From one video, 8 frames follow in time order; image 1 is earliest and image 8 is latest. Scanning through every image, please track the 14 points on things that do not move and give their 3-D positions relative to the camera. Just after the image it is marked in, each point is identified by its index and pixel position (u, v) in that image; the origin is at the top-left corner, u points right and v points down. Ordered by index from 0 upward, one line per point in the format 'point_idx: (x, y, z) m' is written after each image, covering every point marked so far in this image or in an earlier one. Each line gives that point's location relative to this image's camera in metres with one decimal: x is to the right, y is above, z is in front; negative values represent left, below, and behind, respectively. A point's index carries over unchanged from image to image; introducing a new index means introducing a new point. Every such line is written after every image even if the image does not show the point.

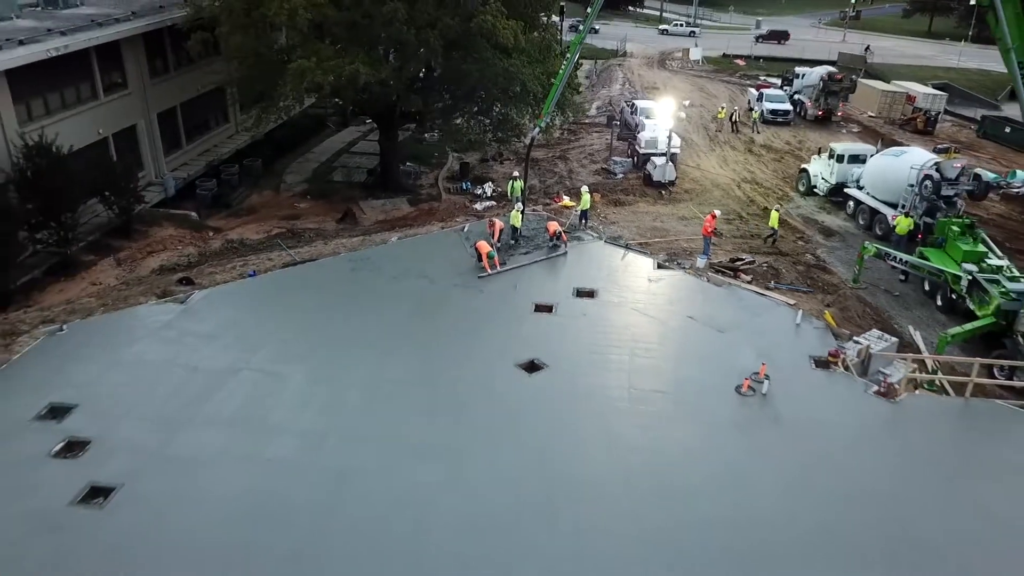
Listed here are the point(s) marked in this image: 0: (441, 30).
0: (-1.5, +5.5, +18.1) m
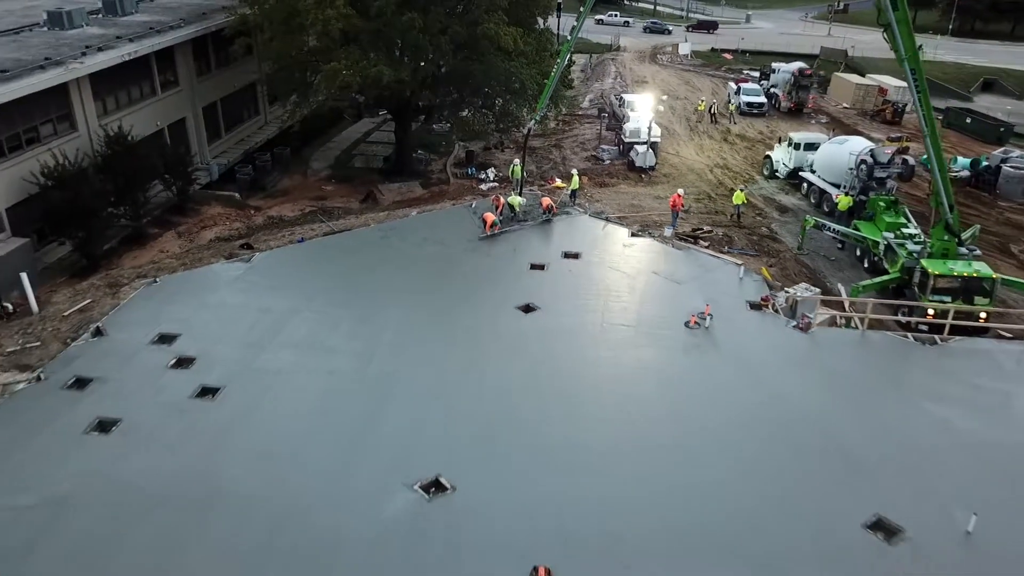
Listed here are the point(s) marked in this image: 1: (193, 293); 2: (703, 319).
0: (-1.5, +6.3, +20.9) m
1: (-5.2, 0.0, +13.7) m
2: (+3.0, -0.5, +13.1) m
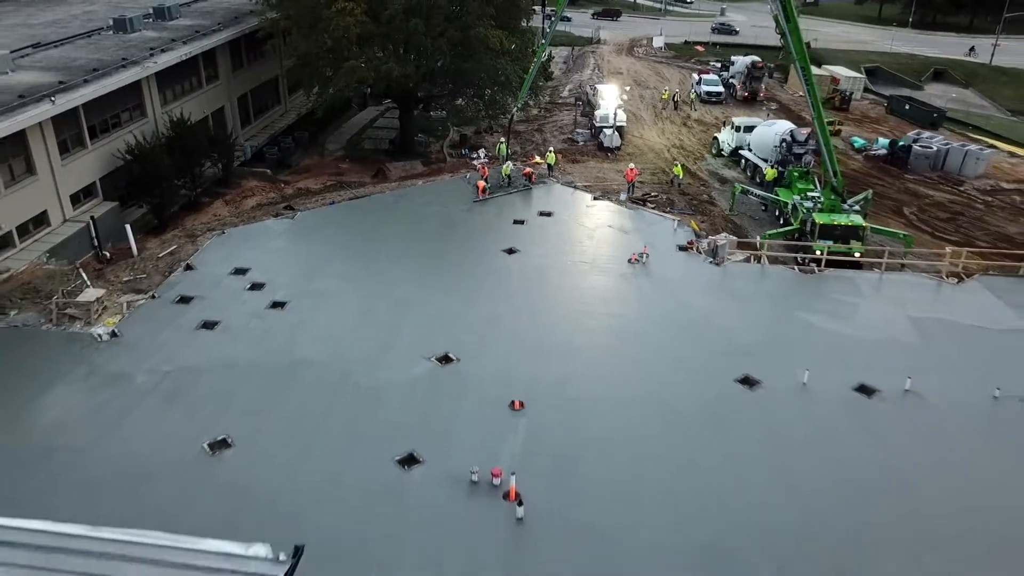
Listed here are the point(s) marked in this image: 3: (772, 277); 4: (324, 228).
0: (-1.9, +7.5, +25.0) m
1: (-5.5, +1.0, +17.8) m
2: (+2.7, +0.7, +17.3) m
3: (+5.3, +0.3, +16.9) m
4: (-4.3, +1.4, +18.7) m
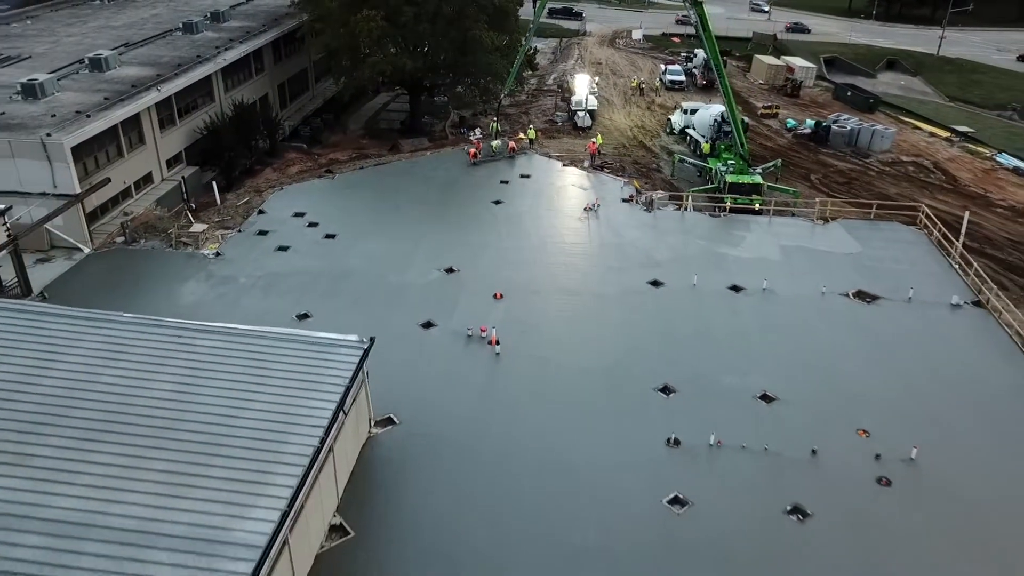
0: (-2.3, +9.3, +30.9) m
1: (-5.9, +2.7, +23.8) m
2: (+2.3, +2.3, +23.4) m
3: (+4.9, +1.9, +22.9) m
4: (-4.6, +3.0, +24.7) m
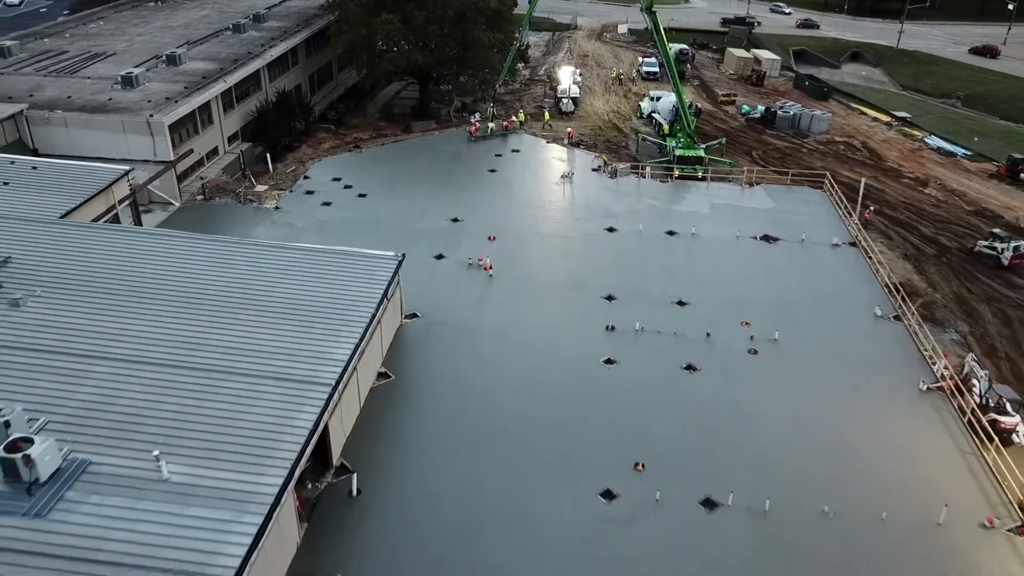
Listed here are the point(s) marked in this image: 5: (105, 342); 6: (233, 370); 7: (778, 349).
0: (-2.6, +11.1, +36.8) m
1: (-6.1, +4.5, +29.8) m
2: (+2.1, +4.0, +29.4) m
3: (+4.6, +3.6, +28.9) m
4: (-4.9, +4.8, +30.7) m
5: (-7.5, -0.9, +15.5) m
6: (-5.0, -1.4, +15.0) m
7: (+6.2, -1.4, +19.4) m
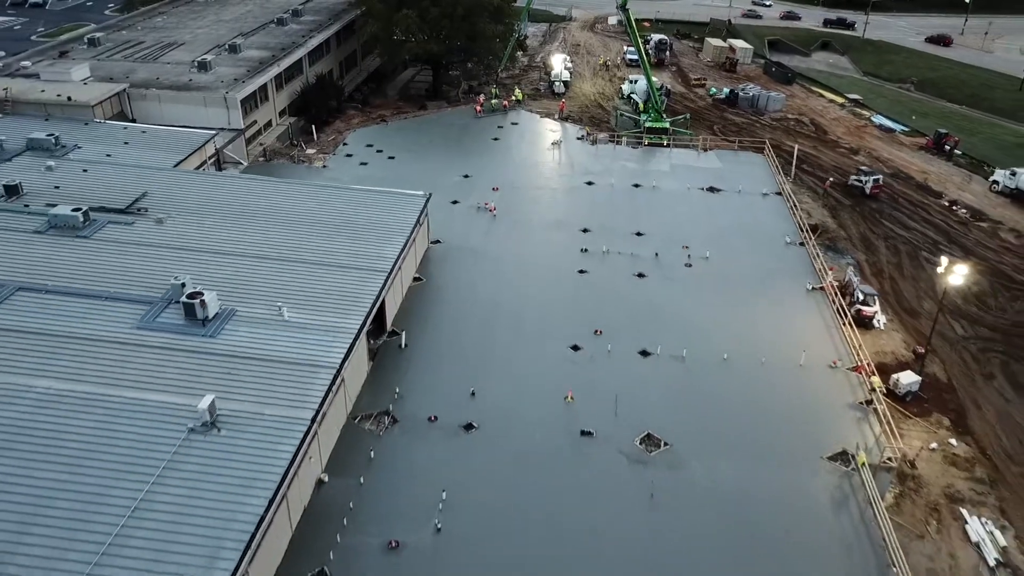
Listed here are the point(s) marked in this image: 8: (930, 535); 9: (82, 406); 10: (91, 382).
0: (-2.6, +13.5, +43.4) m
1: (-6.2, +6.8, +36.5) m
2: (+2.0, +6.3, +36.0) m
3: (+4.6, +5.9, +35.6) m
4: (-4.9, +7.1, +37.3) m
5: (-7.6, +1.2, +22.2) m
6: (-5.1, +0.7, +21.7) m
7: (+6.1, +0.8, +26.1) m
8: (+8.6, -5.1, +17.2) m
9: (-8.2, -2.2, +15.9) m
10: (-8.4, -1.8, +16.6) m
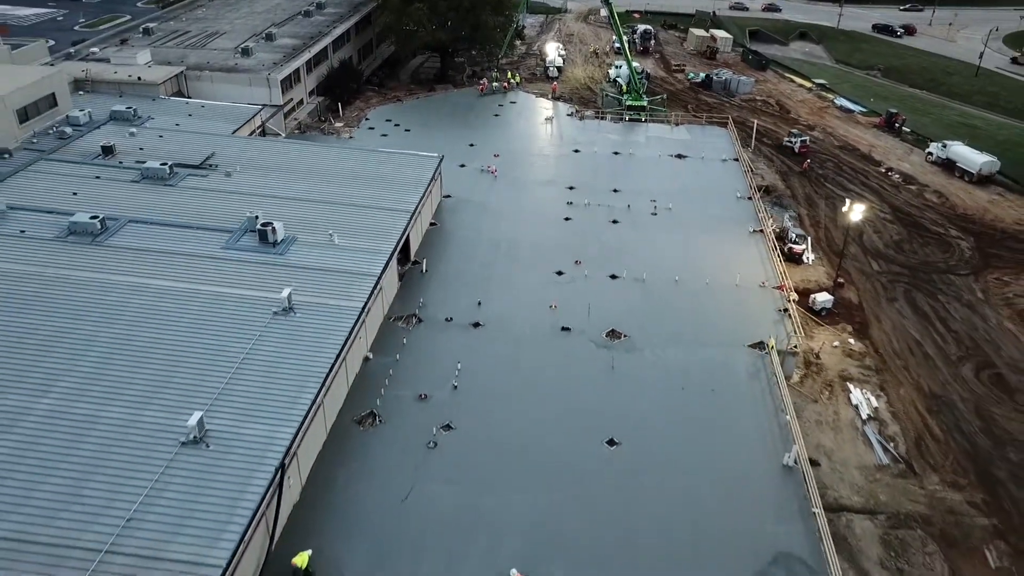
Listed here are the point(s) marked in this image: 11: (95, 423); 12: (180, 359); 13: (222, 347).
0: (-2.7, +15.8, +49.0) m
1: (-6.2, +9.0, +42.1) m
2: (+2.0, +8.5, +41.7) m
3: (+4.5, +8.1, +41.2) m
4: (-5.0, +9.3, +43.0) m
5: (-7.7, +3.2, +27.9) m
6: (-5.1, +2.7, +27.4) m
7: (+6.1, +2.8, +31.8) m
8: (+8.6, -3.1, +23.0) m
9: (-8.3, -0.3, +21.6) m
10: (-8.5, +0.2, +22.3) m
11: (-8.6, -2.8, +17.1) m
12: (-7.7, -1.6, +19.2) m
13: (-6.9, -1.4, +19.8) m
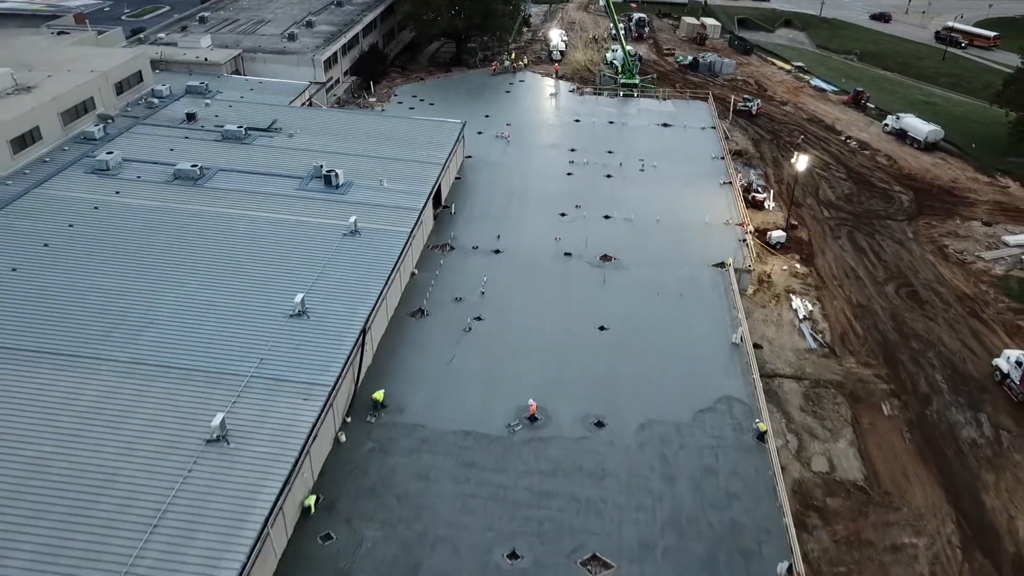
0: (-2.1, +18.5, +55.1) m
1: (-5.7, +11.6, +48.3) m
2: (+2.5, +11.1, +47.9) m
3: (+5.0, +10.7, +47.4) m
4: (-4.5, +11.9, +49.2) m
5: (-7.2, +5.7, +34.2) m
6: (-4.6, +5.2, +33.7) m
7: (+6.6, +5.4, +38.0) m
8: (+9.1, -0.7, +29.3) m
9: (-7.8, +2.1, +27.9) m
10: (-8.0, +2.6, +28.6) m
11: (-8.1, -0.4, +23.4) m
12: (-7.2, +0.7, +25.5) m
13: (-6.4, +1.0, +26.1) m
